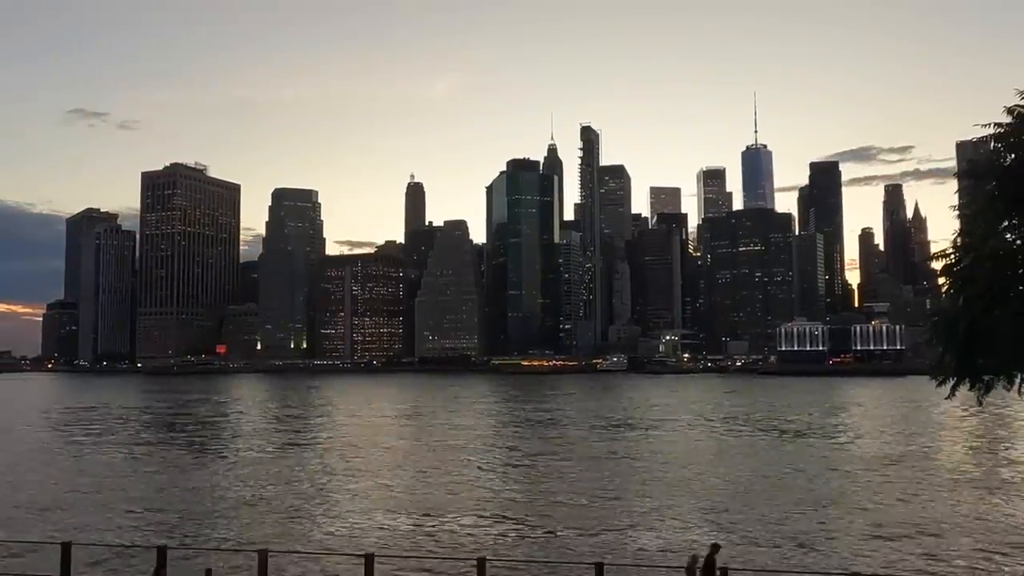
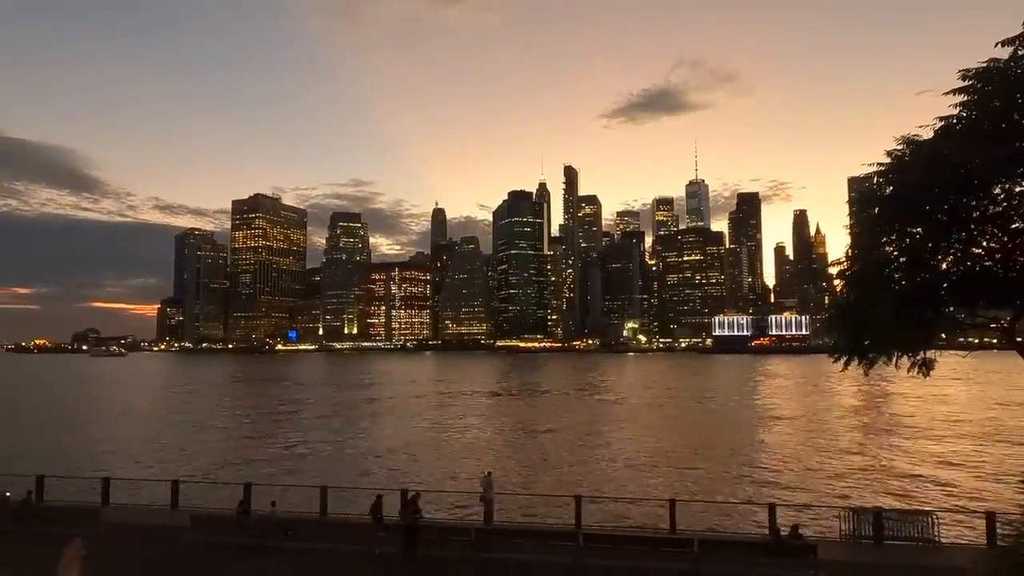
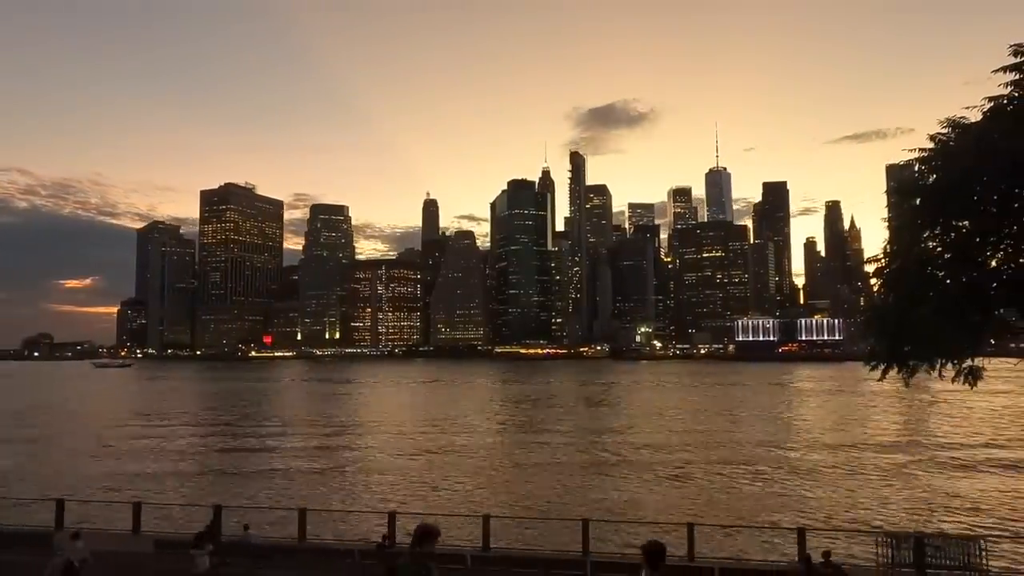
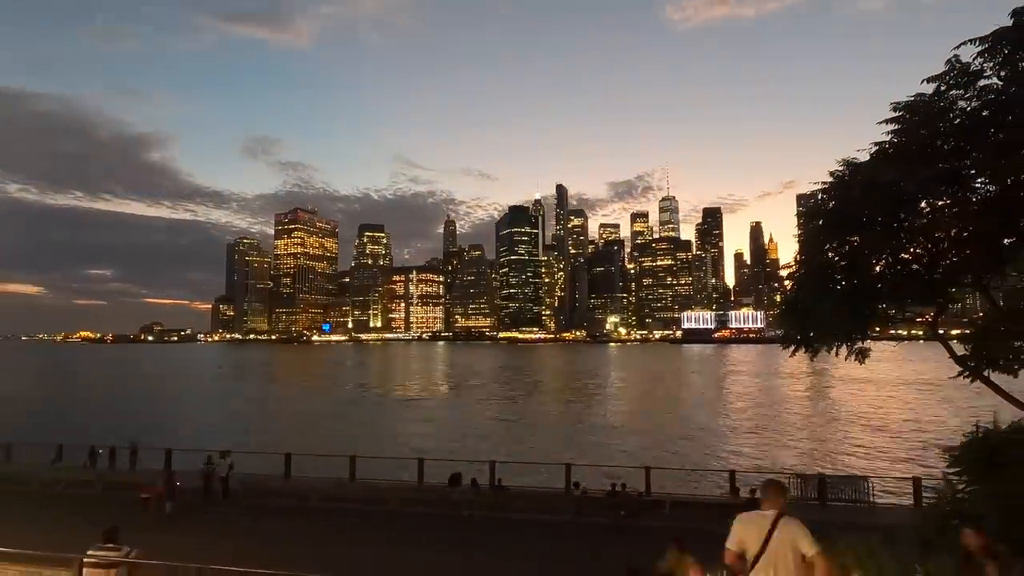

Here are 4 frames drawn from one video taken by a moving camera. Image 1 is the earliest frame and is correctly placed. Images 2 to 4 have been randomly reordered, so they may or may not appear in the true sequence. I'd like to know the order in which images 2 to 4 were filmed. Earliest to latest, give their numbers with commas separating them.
3, 2, 4
